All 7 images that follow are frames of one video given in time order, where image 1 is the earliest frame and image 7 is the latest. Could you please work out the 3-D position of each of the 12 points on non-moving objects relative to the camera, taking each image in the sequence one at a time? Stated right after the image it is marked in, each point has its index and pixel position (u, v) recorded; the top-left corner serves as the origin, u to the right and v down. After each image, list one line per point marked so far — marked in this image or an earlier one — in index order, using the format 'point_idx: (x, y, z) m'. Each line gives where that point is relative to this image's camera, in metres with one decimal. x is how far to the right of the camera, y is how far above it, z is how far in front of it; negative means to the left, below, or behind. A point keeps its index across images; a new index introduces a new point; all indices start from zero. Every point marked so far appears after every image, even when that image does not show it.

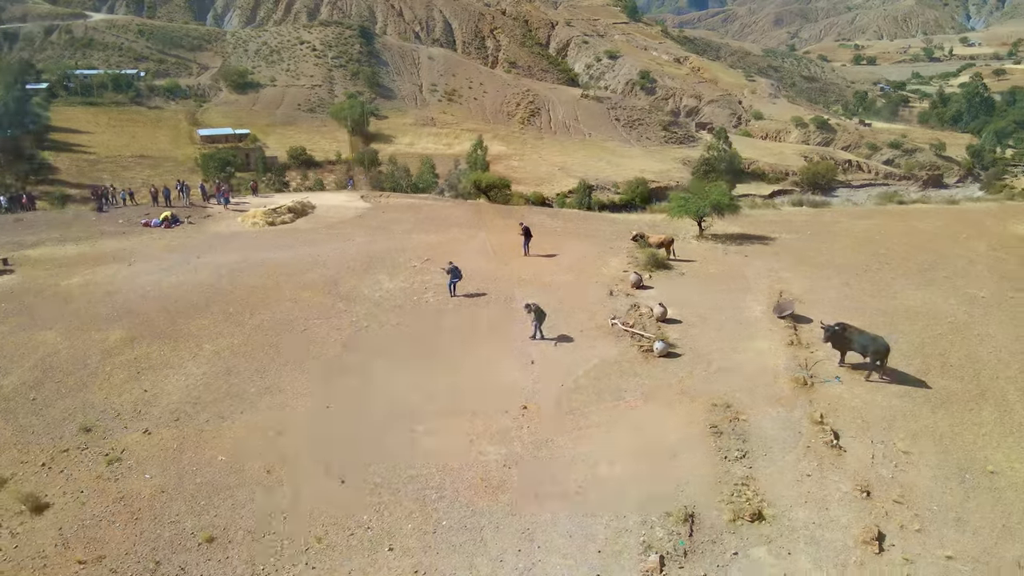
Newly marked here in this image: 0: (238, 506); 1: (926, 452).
0: (-4.6, -3.6, +12.2) m
1: (+7.0, -2.7, +12.1) m
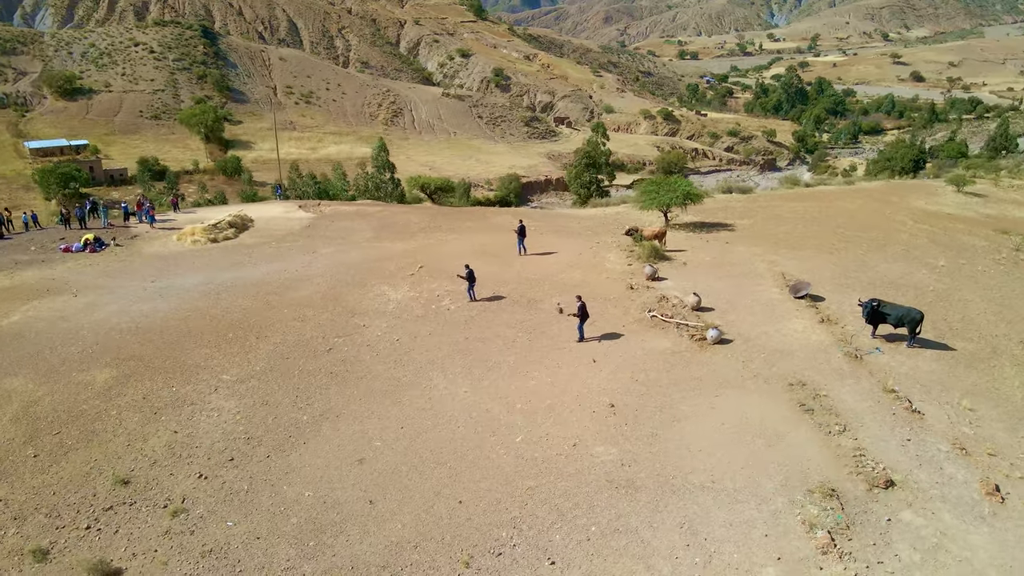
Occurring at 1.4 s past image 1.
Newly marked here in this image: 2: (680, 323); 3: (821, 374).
0: (-2.5, -4.0, +11.3) m
1: (+8.8, -2.2, +13.4) m
2: (+3.9, -0.8, +16.7) m
3: (+6.1, -1.7, +14.3) m
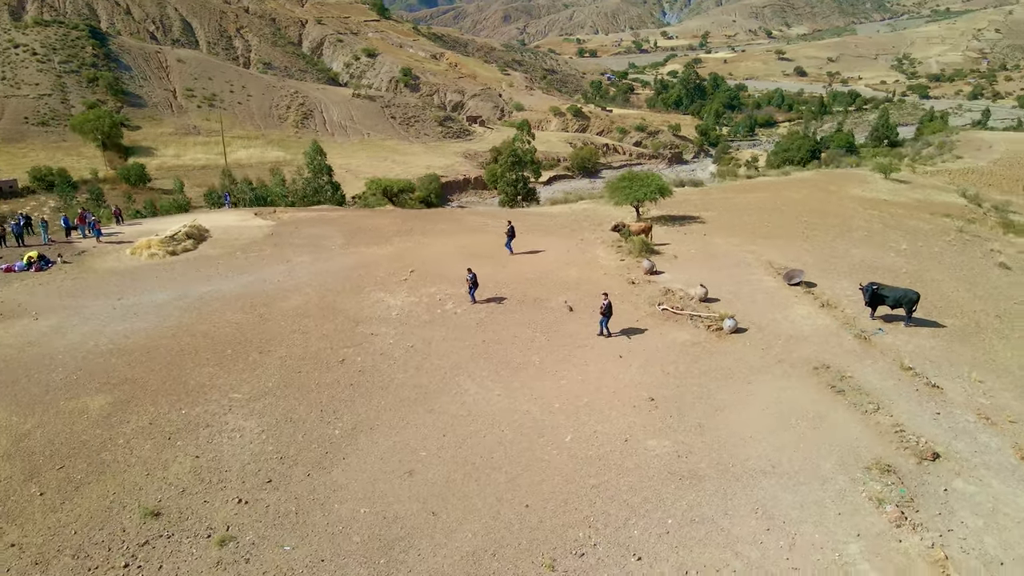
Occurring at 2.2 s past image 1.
0: (-1.3, -4.1, +11.1) m
1: (+9.6, -1.8, +14.4) m
2: (+4.2, -0.6, +17.1) m
3: (+6.8, -1.4, +15.0) m
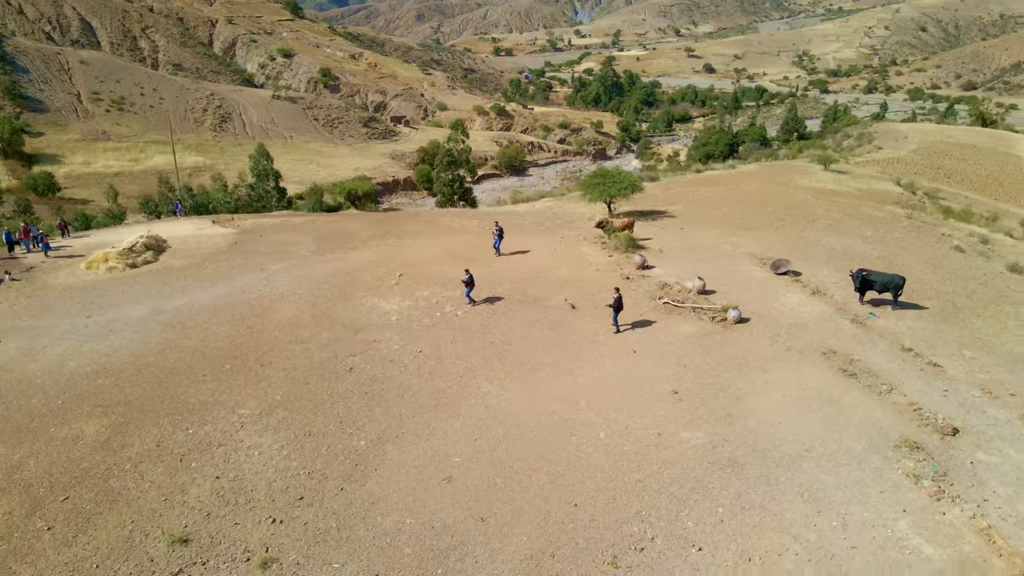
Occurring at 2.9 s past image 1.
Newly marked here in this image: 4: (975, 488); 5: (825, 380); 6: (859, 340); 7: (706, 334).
0: (-0.4, -4.1, +10.9) m
1: (+10.0, -1.4, +15.3) m
2: (+4.3, -0.4, +17.5) m
3: (+7.1, -1.2, +15.7) m
4: (+7.1, -3.1, +11.2) m
5: (+6.1, -1.8, +14.3) m
6: (+7.5, -1.1, +15.7) m
7: (+4.4, -1.0, +16.3) m
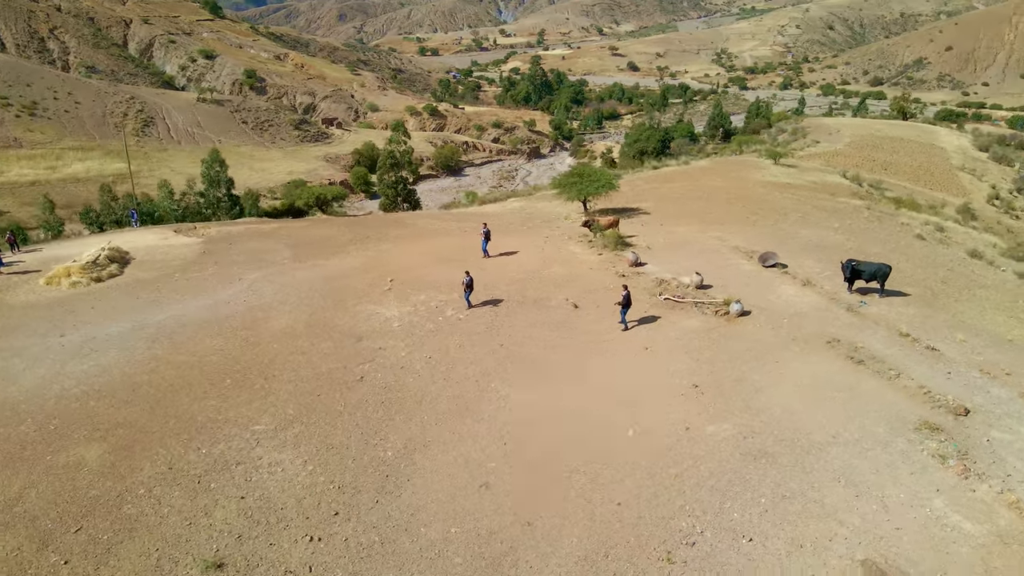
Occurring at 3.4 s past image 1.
0: (+0.4, -4.2, +10.9) m
1: (+10.3, -1.1, +16.2) m
2: (+4.4, -0.3, +17.8) m
3: (+7.4, -1.0, +16.2) m
4: (+7.9, -2.9, +11.8) m
5: (+6.5, -1.6, +14.8) m
6: (+7.8, -0.9, +16.3) m
7: (+4.6, -0.9, +16.7) m
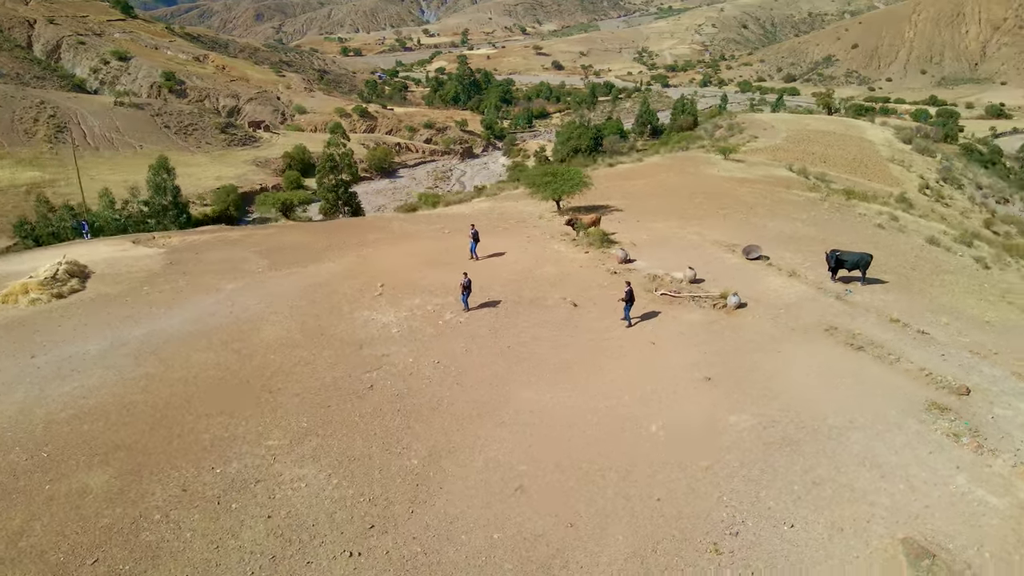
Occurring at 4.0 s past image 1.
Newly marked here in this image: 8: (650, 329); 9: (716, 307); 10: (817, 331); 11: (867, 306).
0: (+1.2, -4.2, +10.9) m
1: (+10.4, -0.8, +17.0) m
2: (+4.4, -0.2, +18.1) m
3: (+7.5, -0.7, +16.8) m
4: (+8.5, -2.6, +12.5) m
5: (+6.8, -1.4, +15.3) m
6: (+7.9, -0.6, +17.0) m
7: (+4.7, -0.8, +17.0) m
8: (+3.2, -1.0, +16.8) m
9: (+4.9, -0.5, +17.5) m
10: (+6.8, -1.0, +16.3) m
11: (+8.6, -0.4, +17.6) m
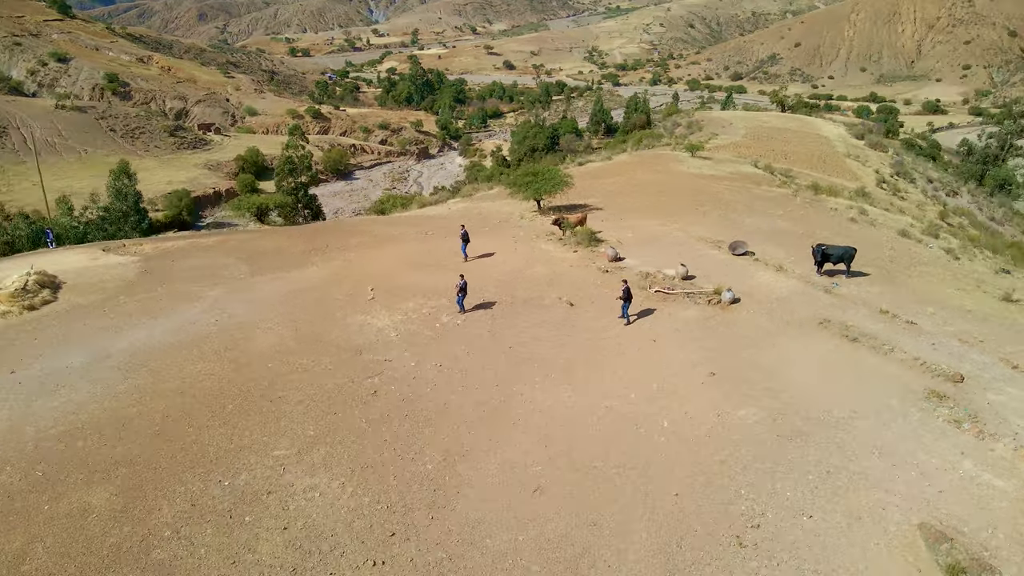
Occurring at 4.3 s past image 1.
0: (+1.6, -4.1, +10.9) m
1: (+10.4, -0.6, +17.6) m
2: (+4.3, -0.1, +18.4) m
3: (+7.5, -0.6, +17.2) m
4: (+8.7, -2.4, +12.9) m
5: (+6.9, -1.3, +15.7) m
6: (+7.9, -0.5, +17.4) m
7: (+4.7, -0.7, +17.3) m
8: (+3.2, -0.9, +16.9) m
9: (+4.8, -0.4, +17.8) m
10: (+6.8, -0.8, +16.6) m
11: (+8.5, -0.2, +18.1) m
